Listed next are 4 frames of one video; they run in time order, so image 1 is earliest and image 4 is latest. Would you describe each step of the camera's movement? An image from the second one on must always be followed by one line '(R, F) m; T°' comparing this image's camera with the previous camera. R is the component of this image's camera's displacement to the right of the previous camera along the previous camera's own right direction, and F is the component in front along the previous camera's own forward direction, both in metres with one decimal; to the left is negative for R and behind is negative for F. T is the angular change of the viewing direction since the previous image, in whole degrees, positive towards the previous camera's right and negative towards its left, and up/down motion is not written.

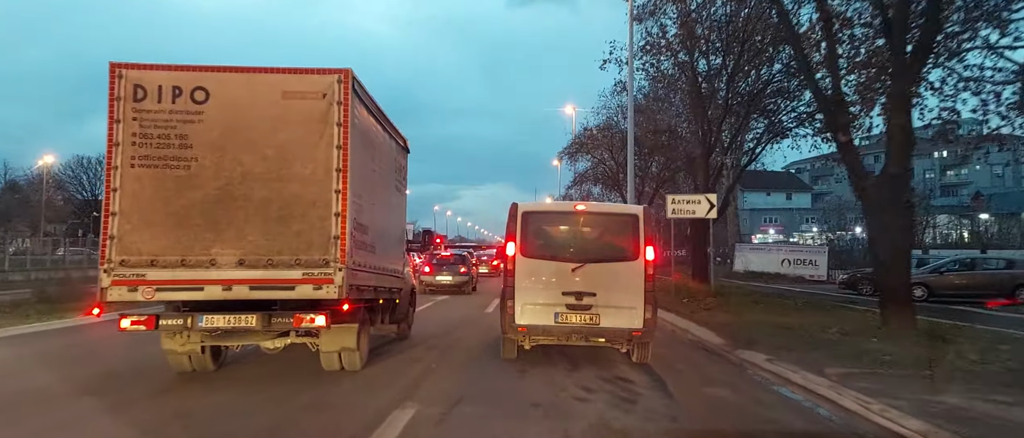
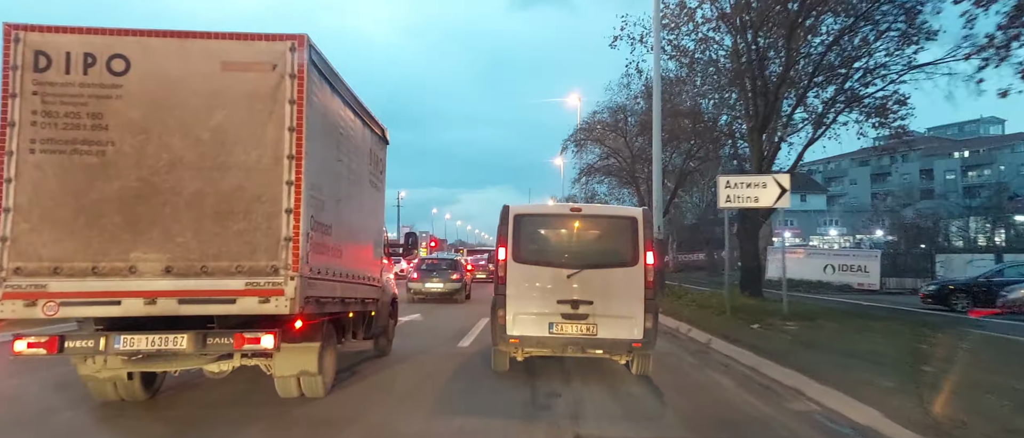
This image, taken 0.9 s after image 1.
(+0.1, +1.4) m; 0°
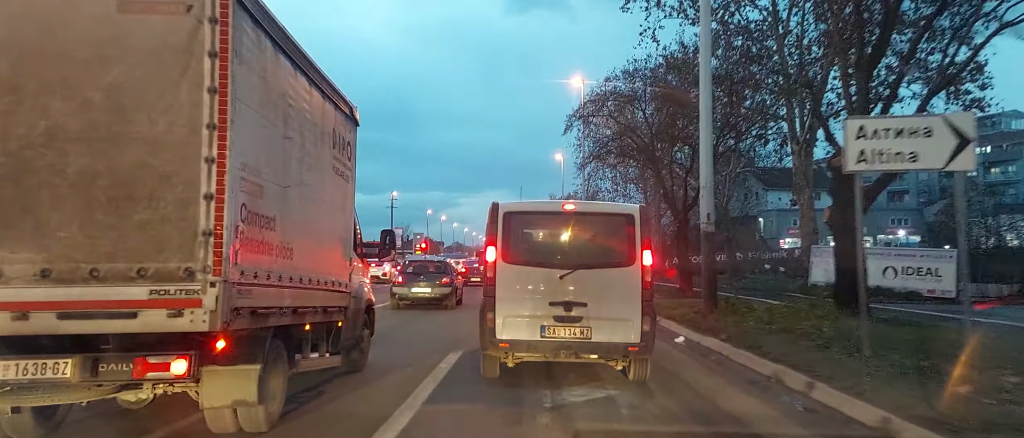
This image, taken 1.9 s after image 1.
(+0.1, +1.5) m; 0°
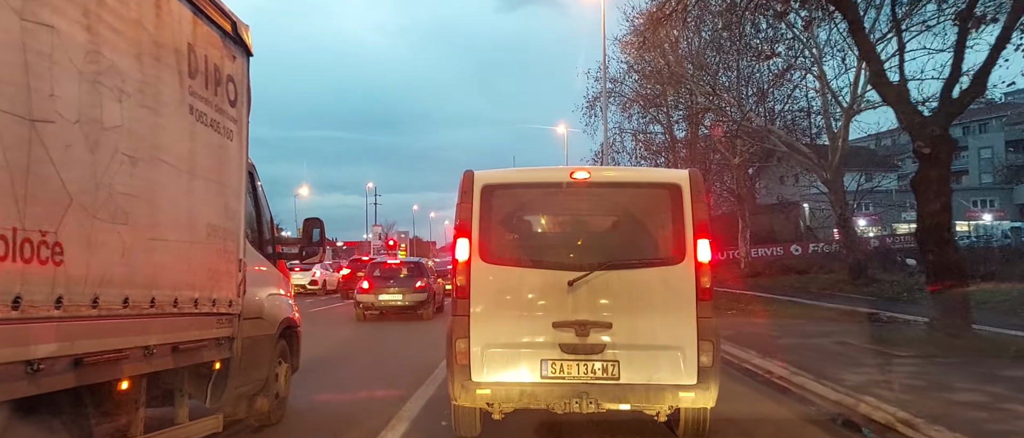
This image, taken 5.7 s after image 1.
(+0.1, +3.1) m; +1°
